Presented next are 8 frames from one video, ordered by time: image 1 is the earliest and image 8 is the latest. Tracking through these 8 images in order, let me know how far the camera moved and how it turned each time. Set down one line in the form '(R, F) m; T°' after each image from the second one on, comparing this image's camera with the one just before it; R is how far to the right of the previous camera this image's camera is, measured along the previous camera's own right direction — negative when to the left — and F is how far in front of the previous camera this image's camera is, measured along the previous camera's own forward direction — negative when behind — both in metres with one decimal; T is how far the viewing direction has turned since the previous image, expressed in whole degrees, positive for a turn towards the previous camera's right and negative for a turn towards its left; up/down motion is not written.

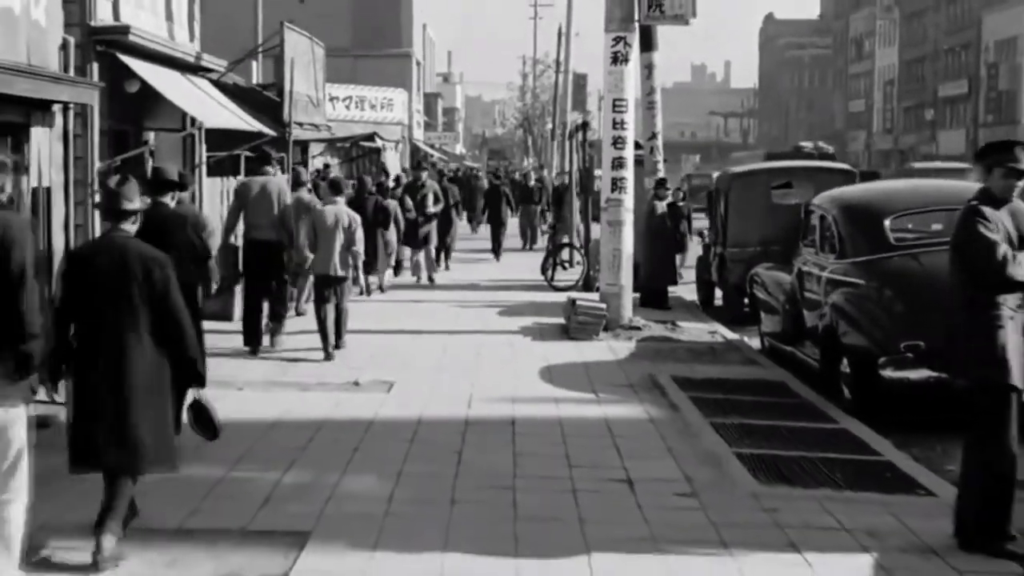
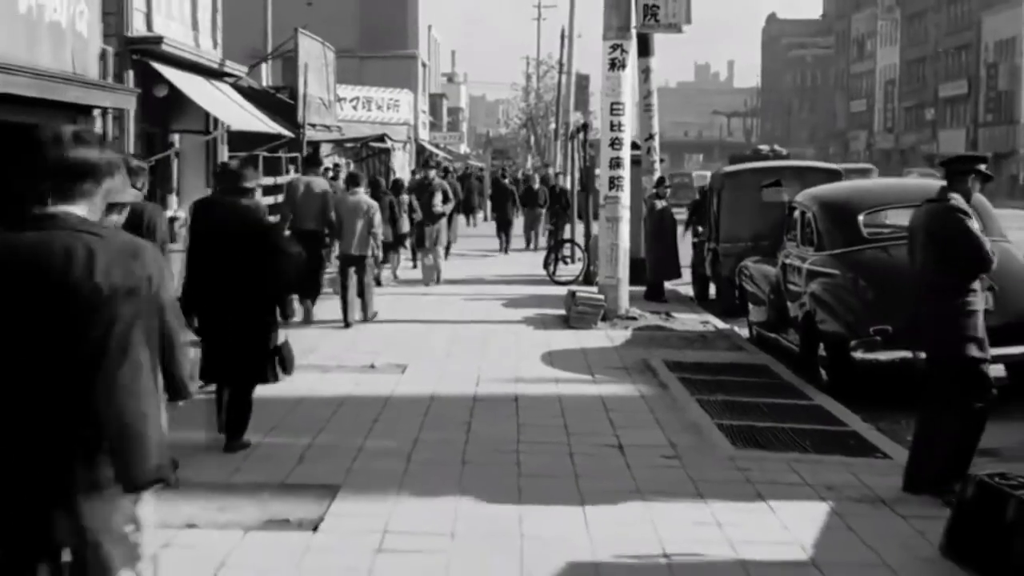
(0.0, -1.1) m; 0°
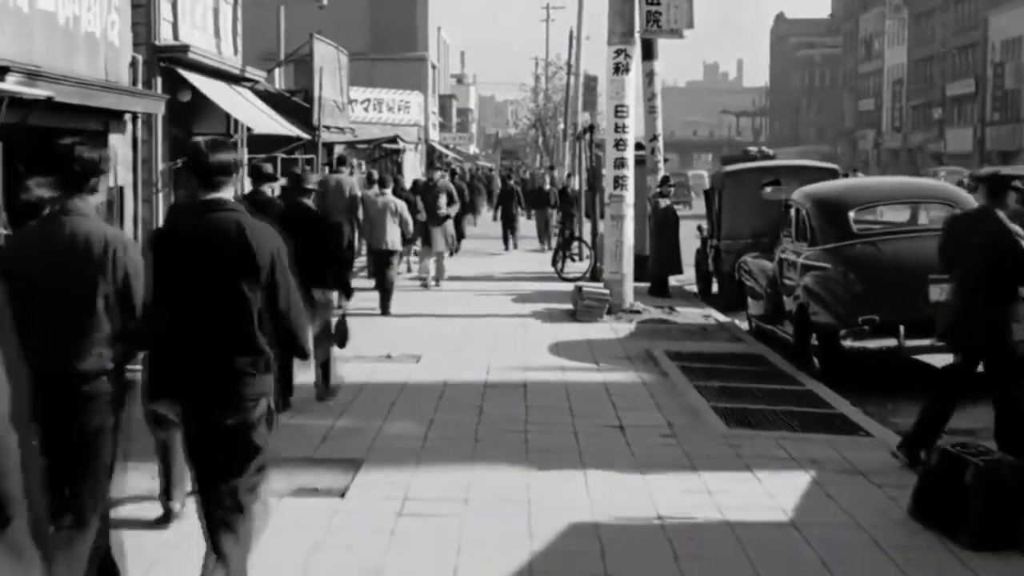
(0.0, -0.8) m; 0°
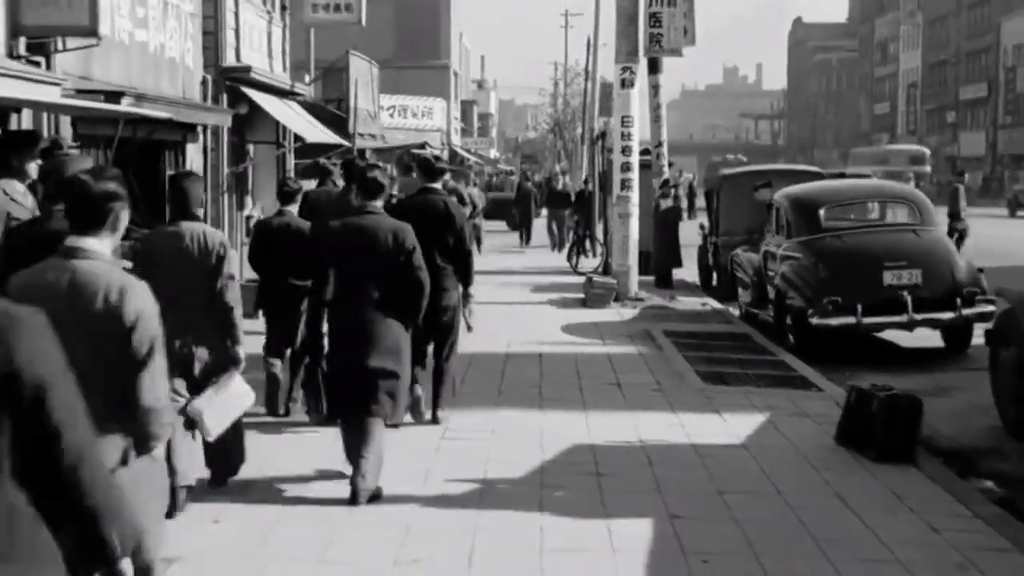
(0.0, -2.4) m; -1°
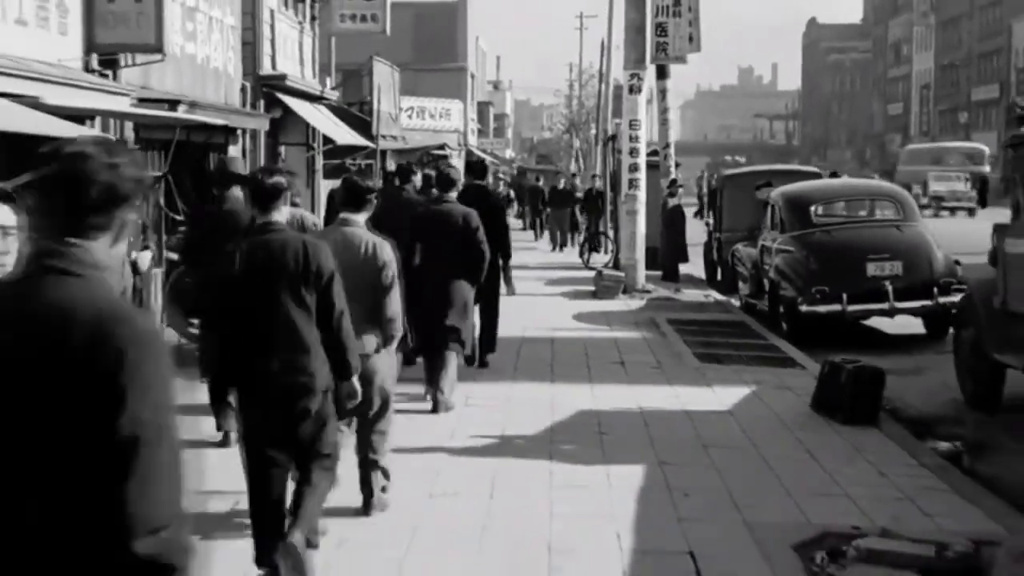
(0.0, -1.4) m; -1°
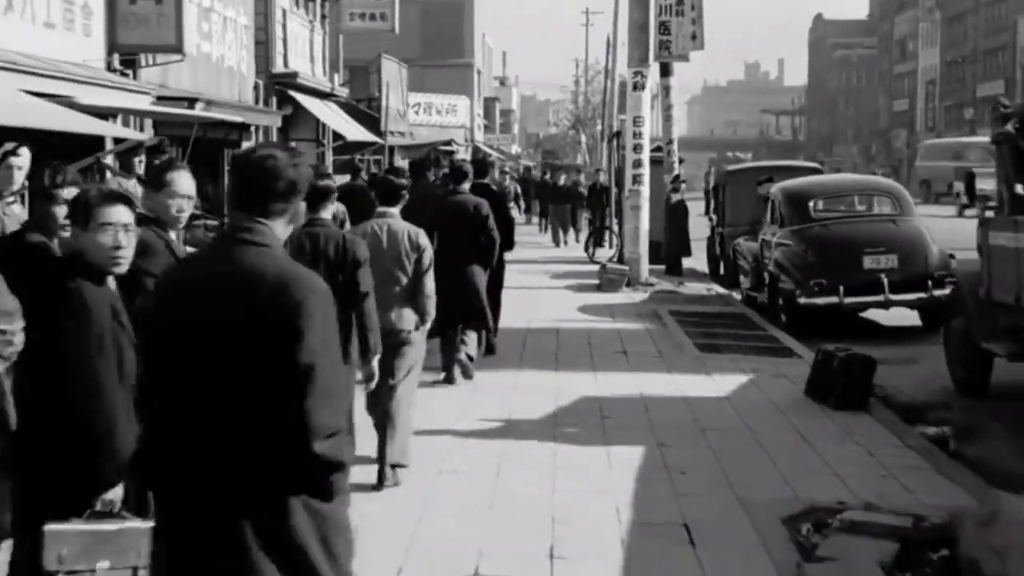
(0.0, -0.5) m; 0°
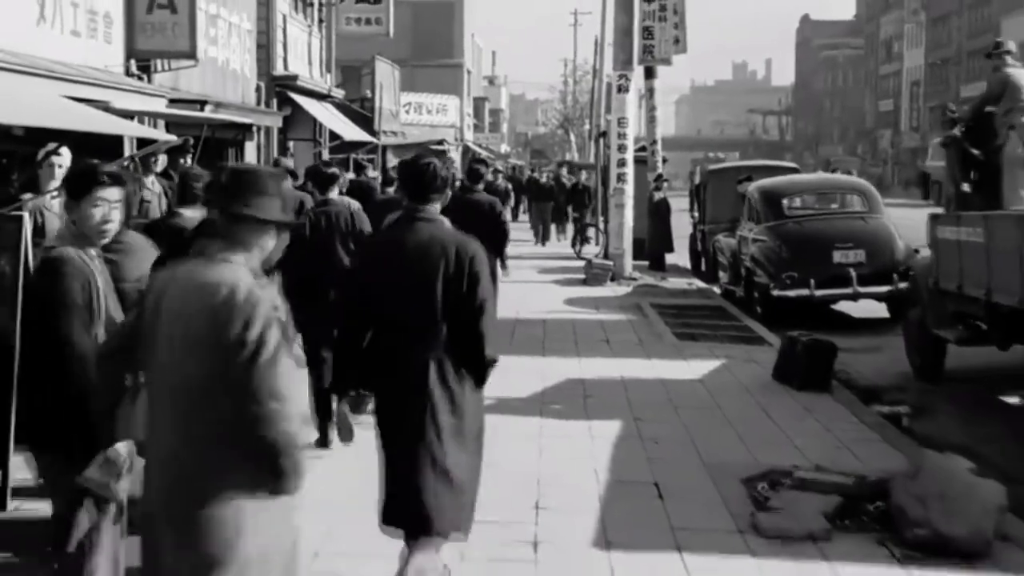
(0.0, -1.0) m; +1°
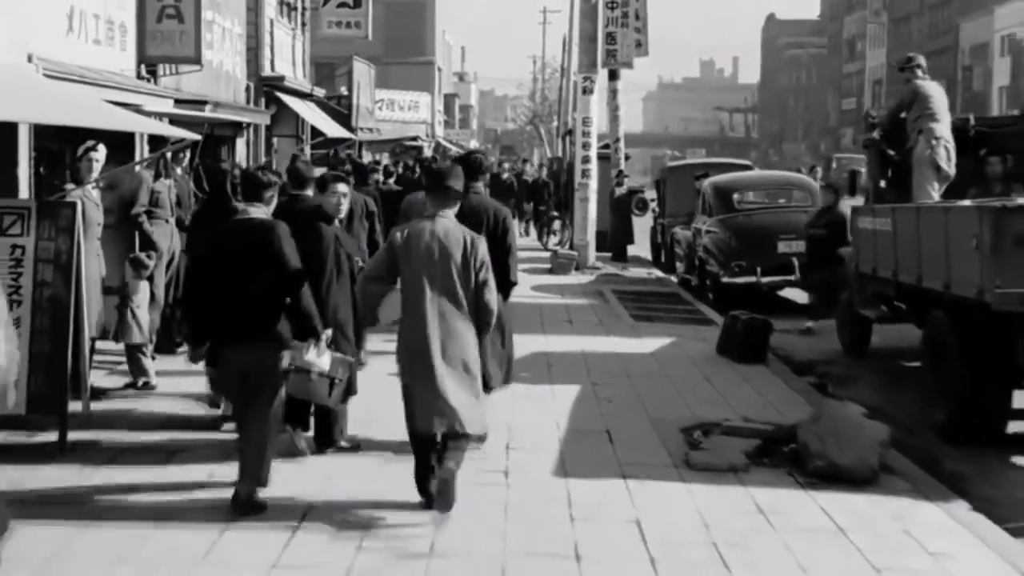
(-0.1, -1.6) m; +1°
